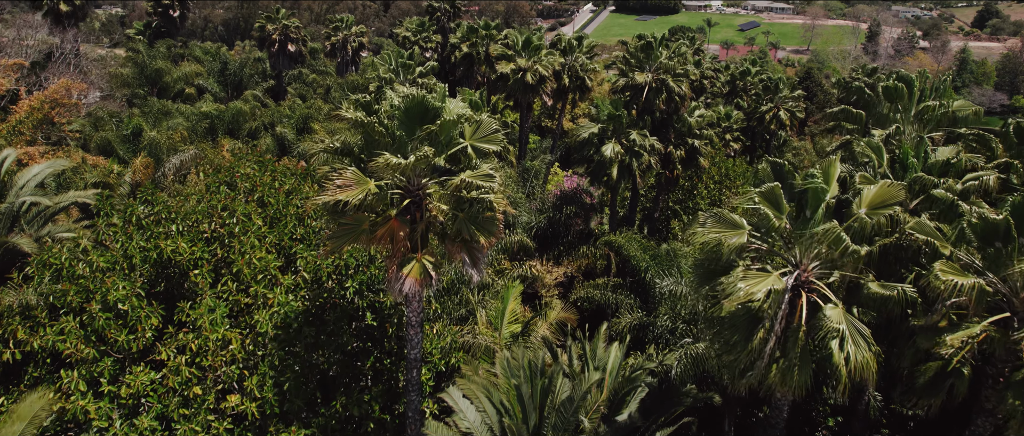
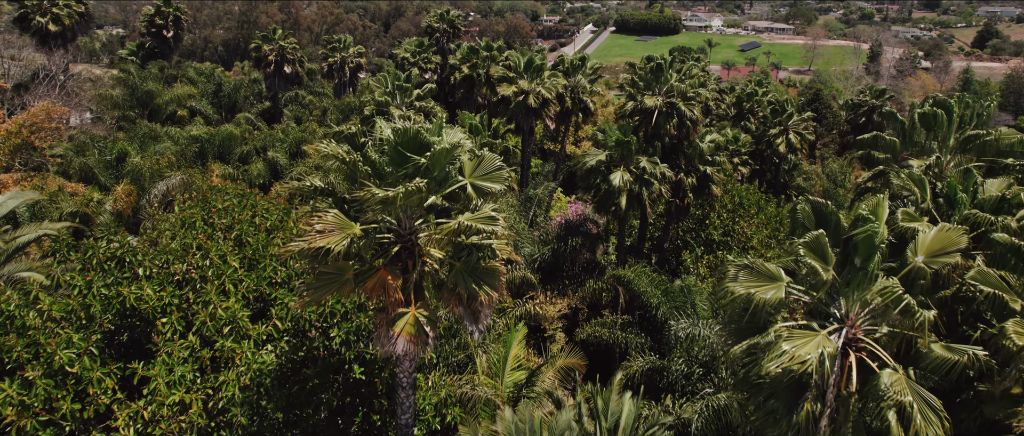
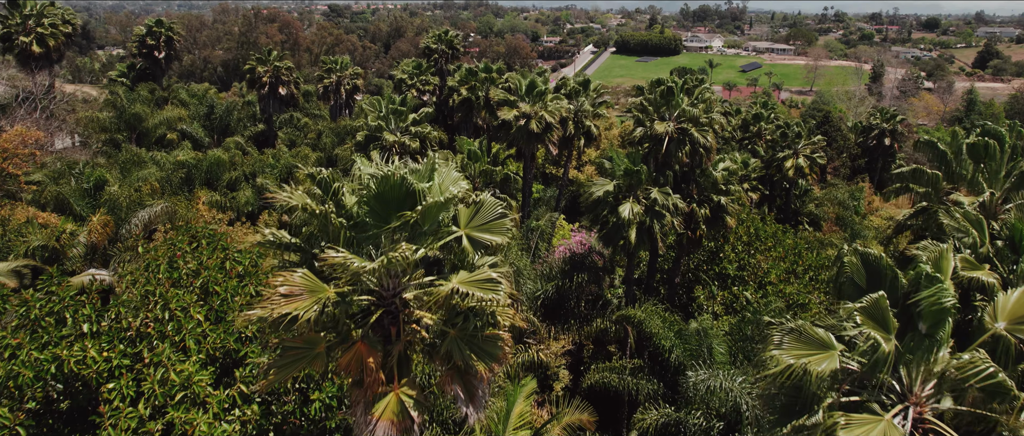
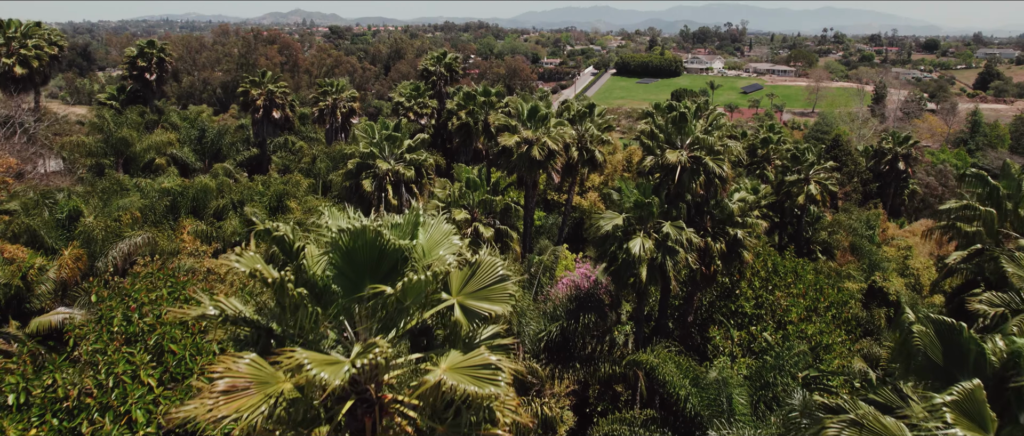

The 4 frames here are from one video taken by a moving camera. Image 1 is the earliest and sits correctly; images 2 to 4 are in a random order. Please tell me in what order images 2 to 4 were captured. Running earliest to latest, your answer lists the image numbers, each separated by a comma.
2, 3, 4
